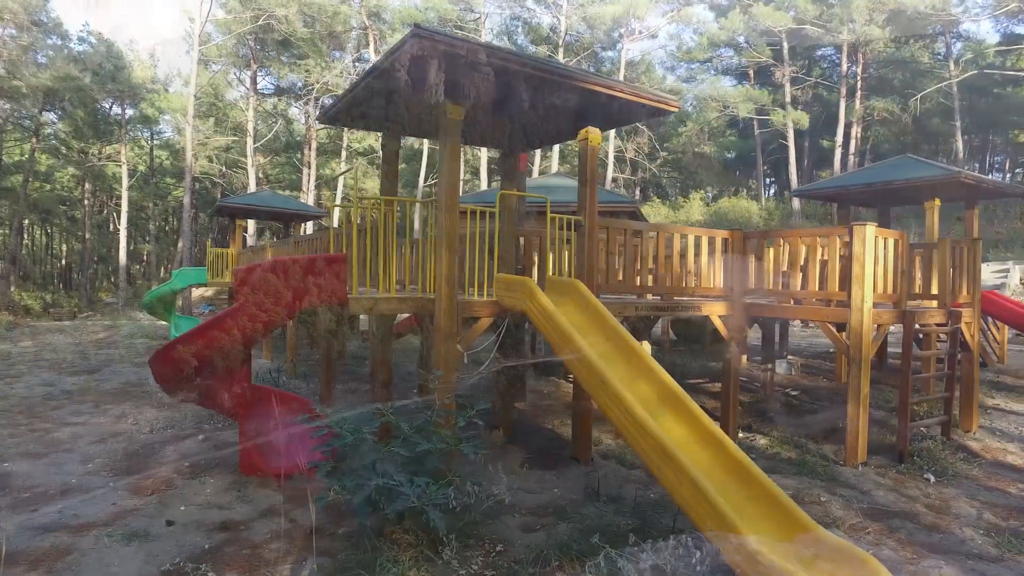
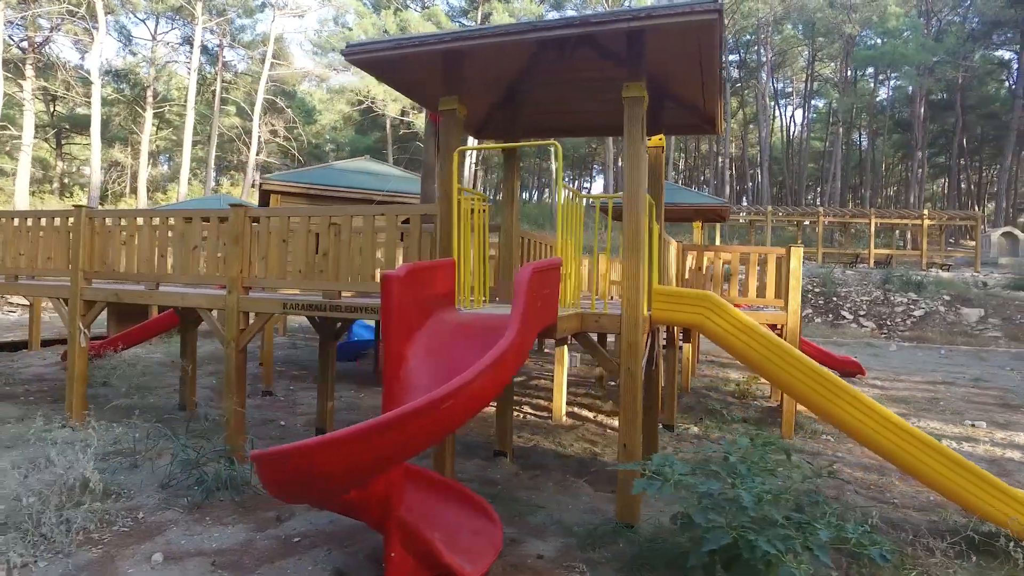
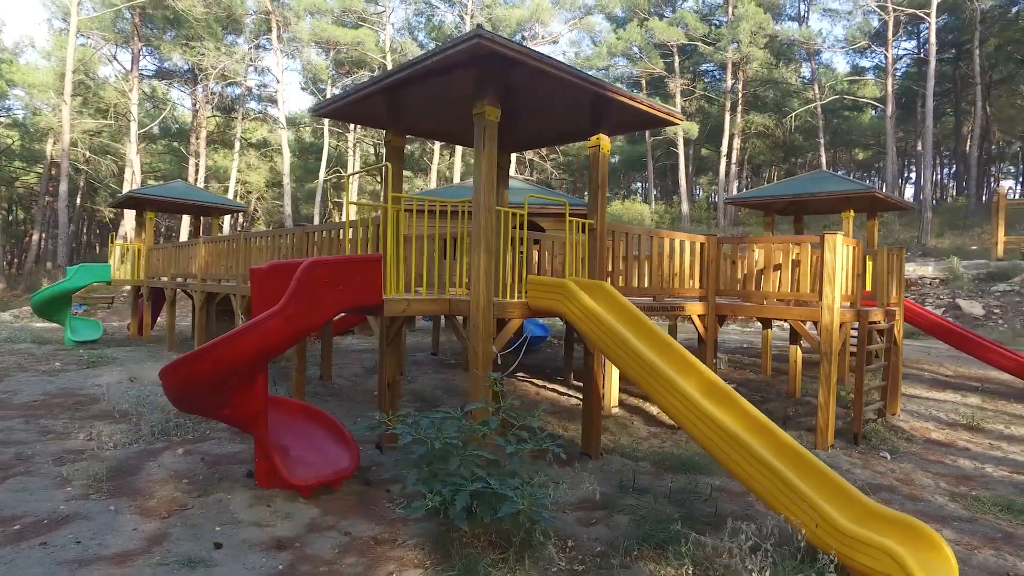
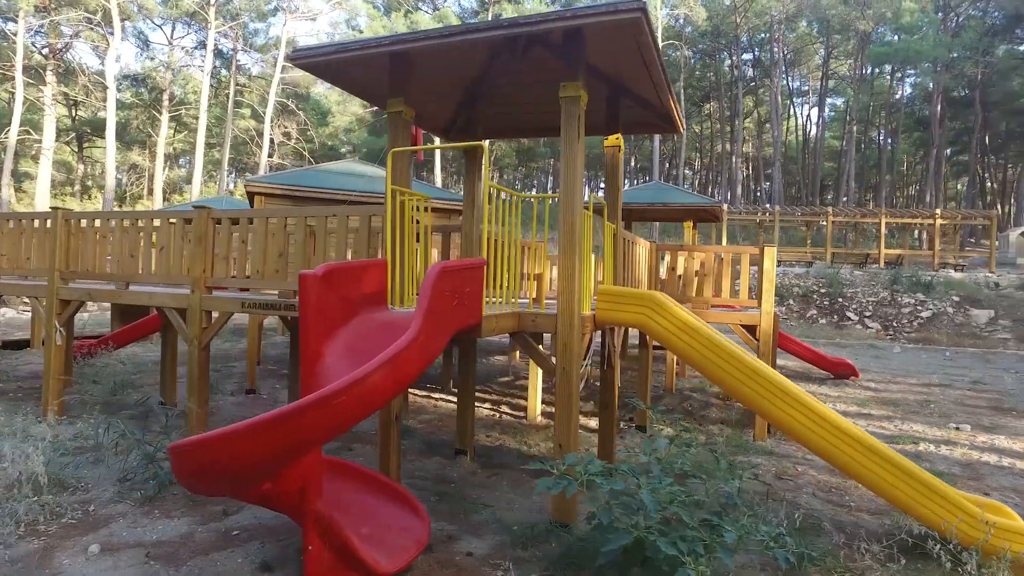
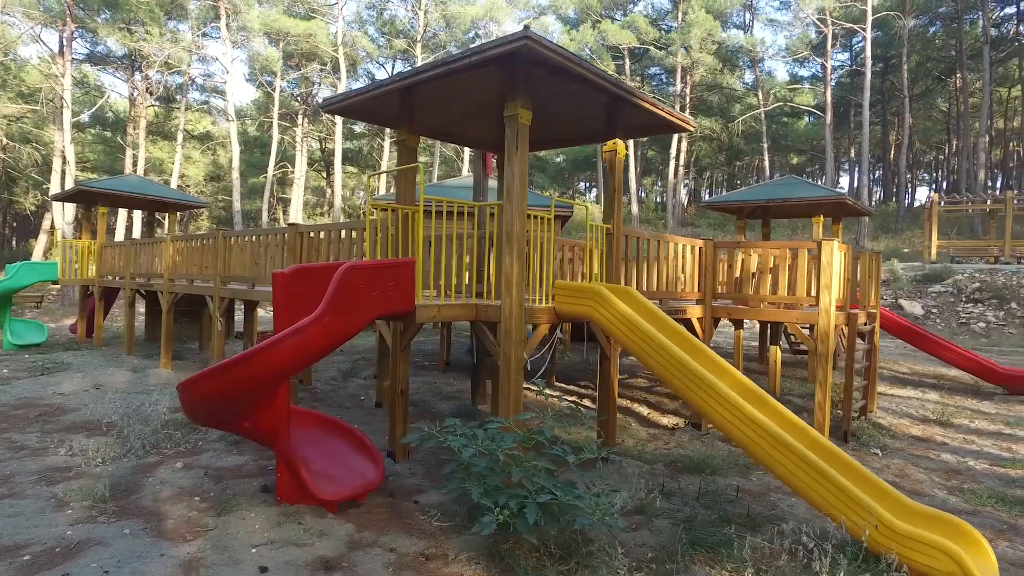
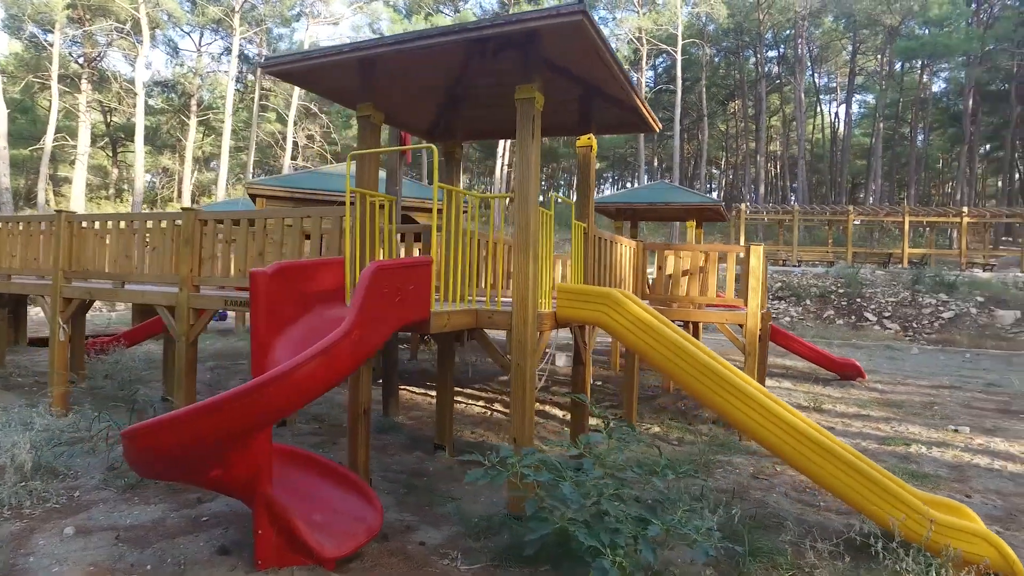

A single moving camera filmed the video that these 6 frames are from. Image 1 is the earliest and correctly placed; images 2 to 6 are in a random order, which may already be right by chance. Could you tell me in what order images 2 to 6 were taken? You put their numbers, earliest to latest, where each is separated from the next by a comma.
3, 5, 6, 4, 2
